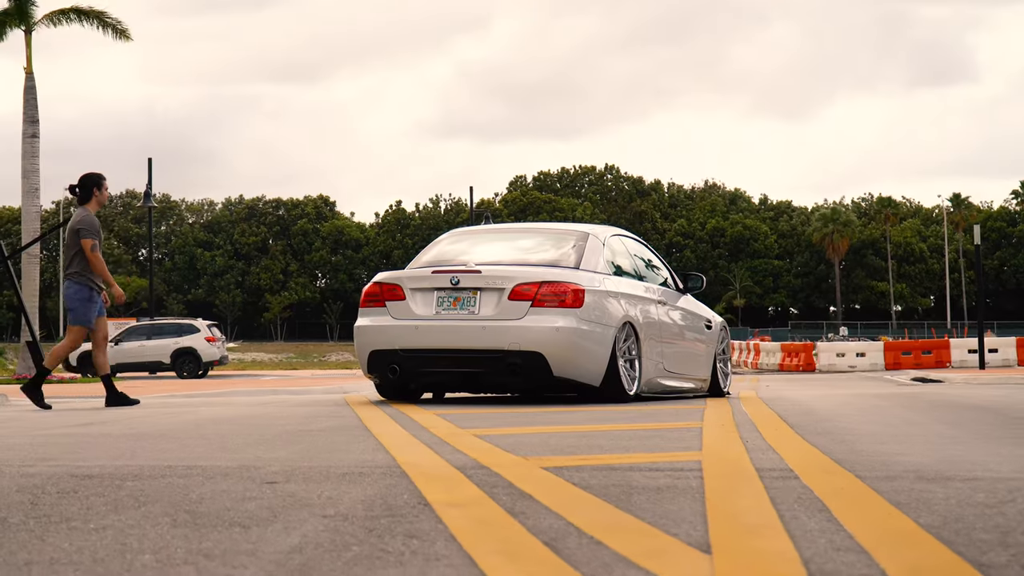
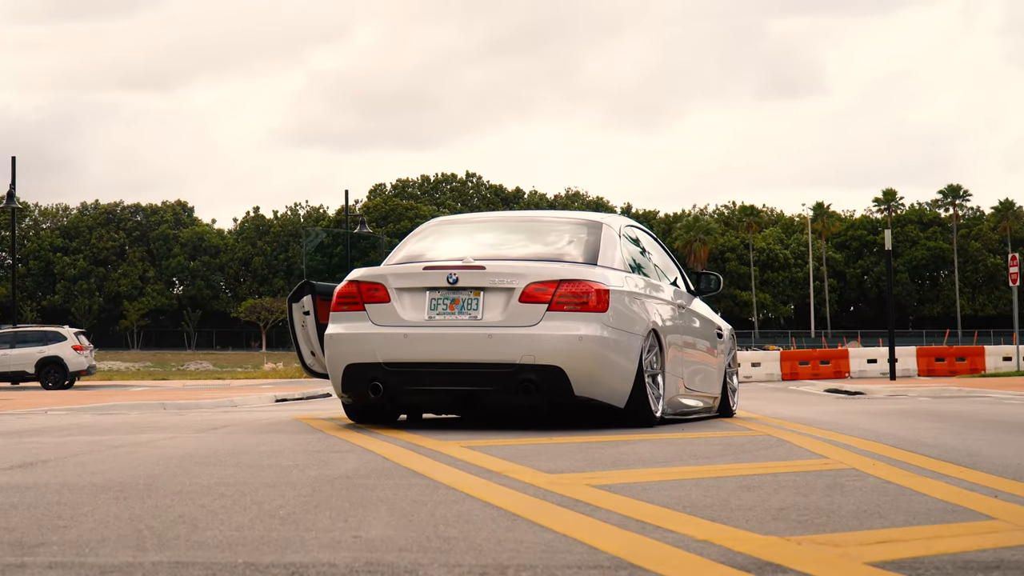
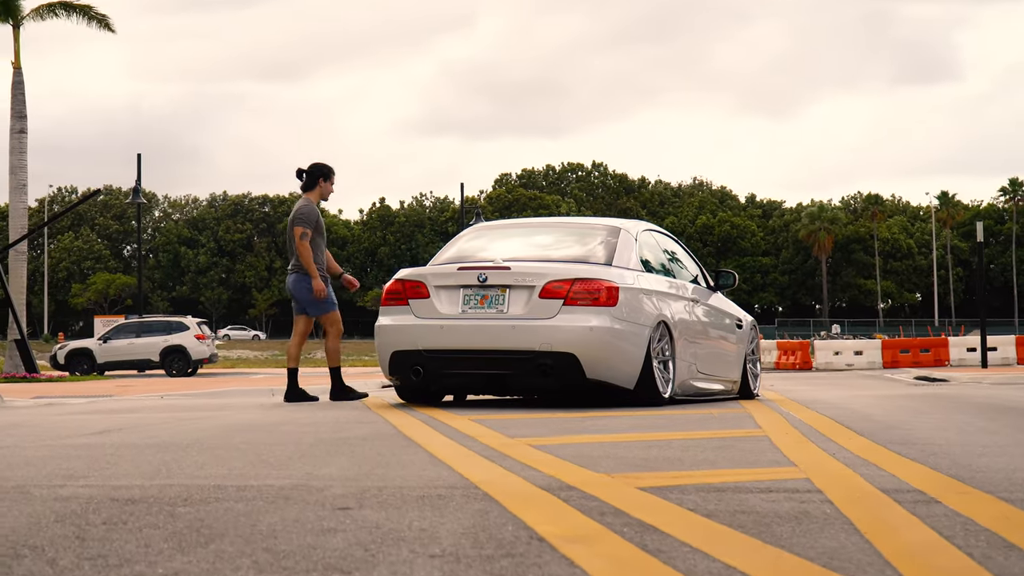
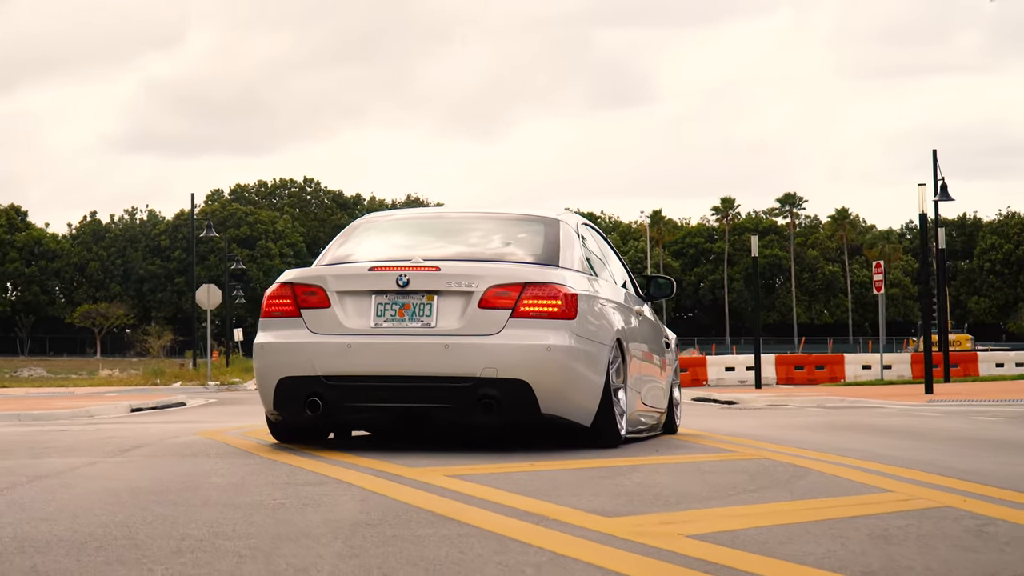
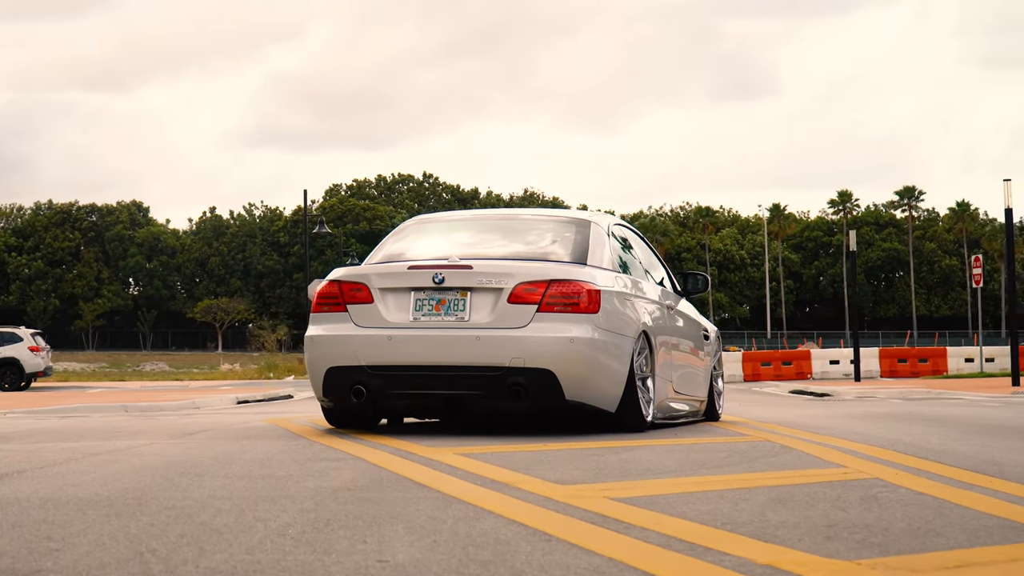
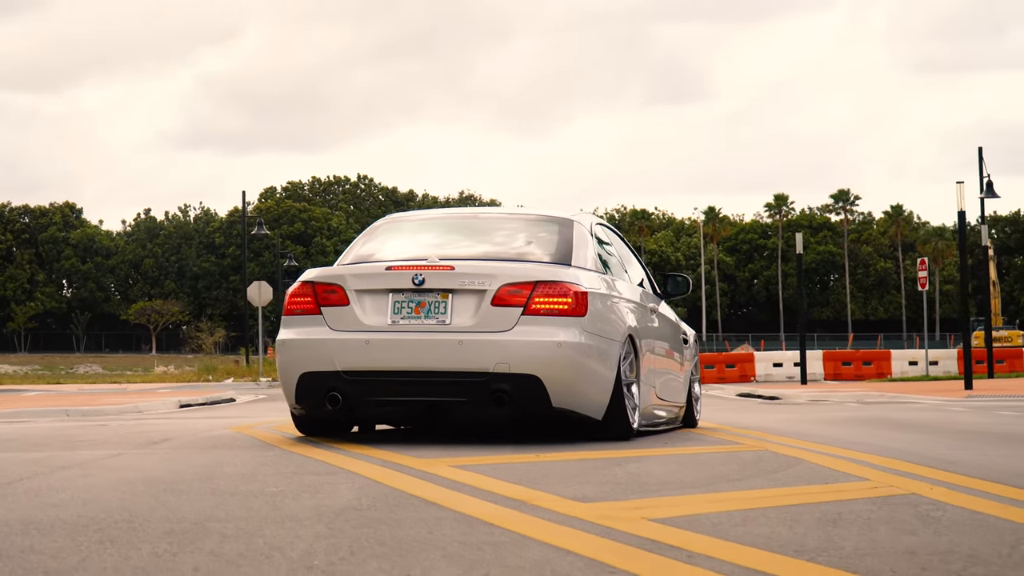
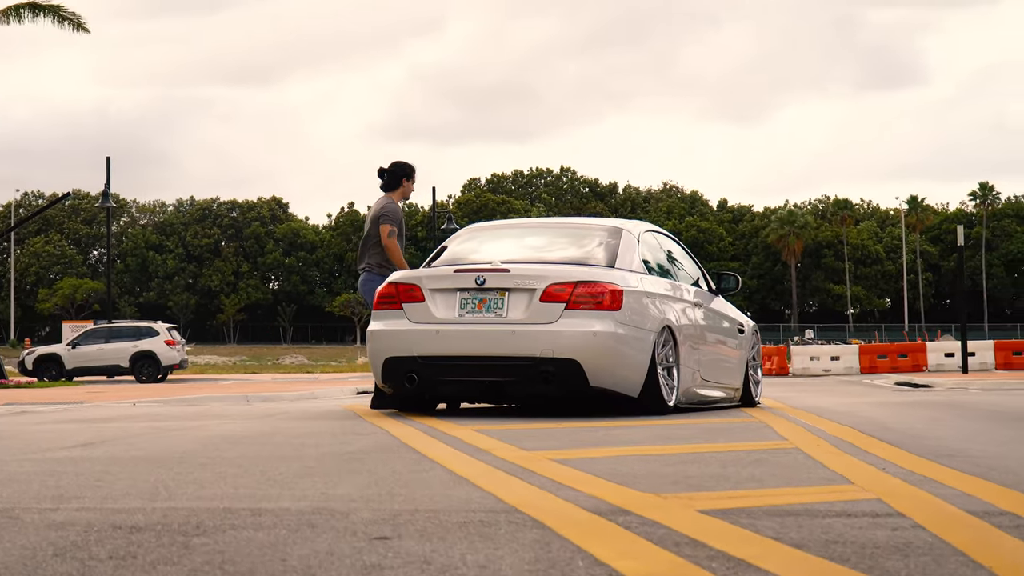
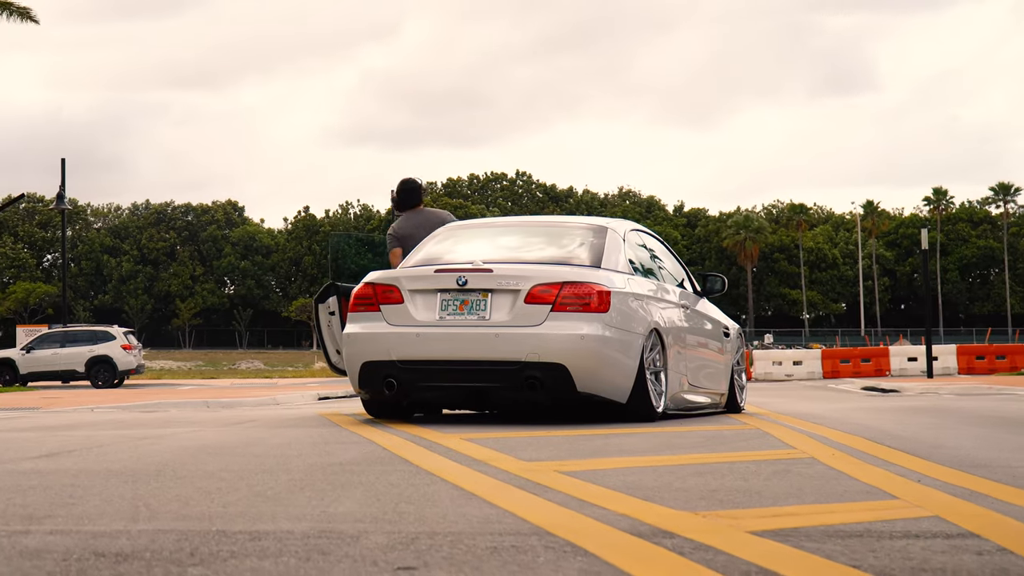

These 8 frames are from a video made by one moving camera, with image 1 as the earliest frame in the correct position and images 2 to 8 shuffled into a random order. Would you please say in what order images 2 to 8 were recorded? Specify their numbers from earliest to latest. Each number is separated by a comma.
3, 7, 8, 2, 5, 6, 4
